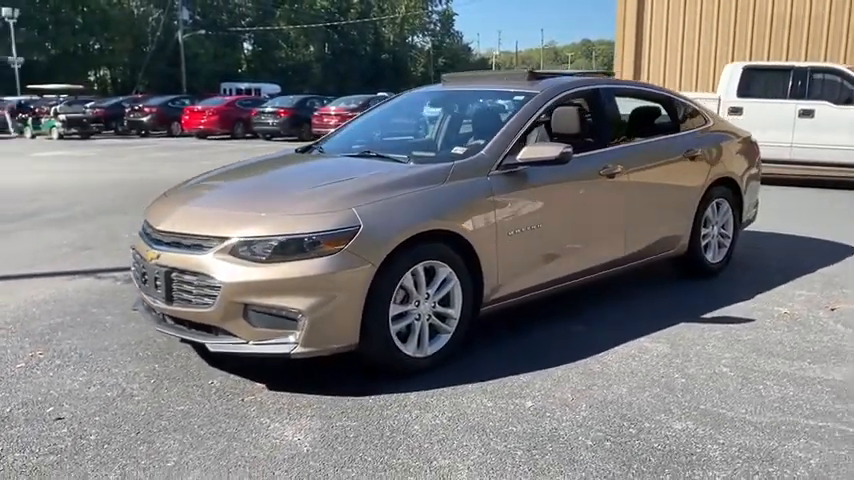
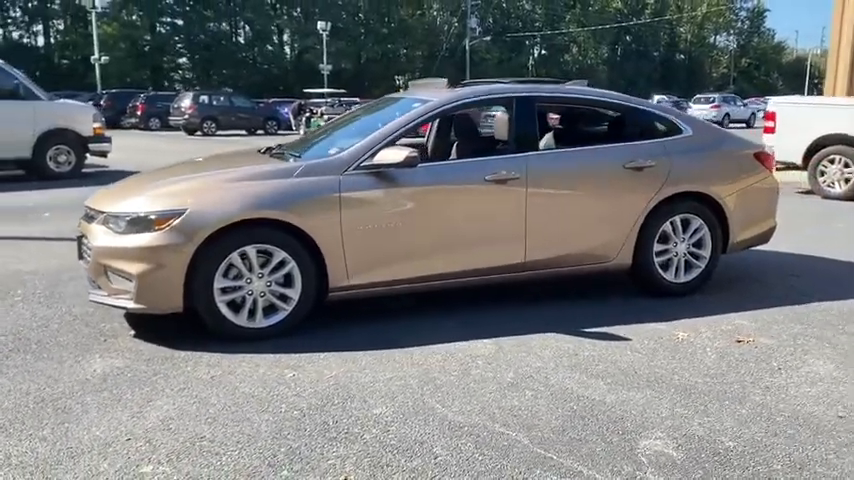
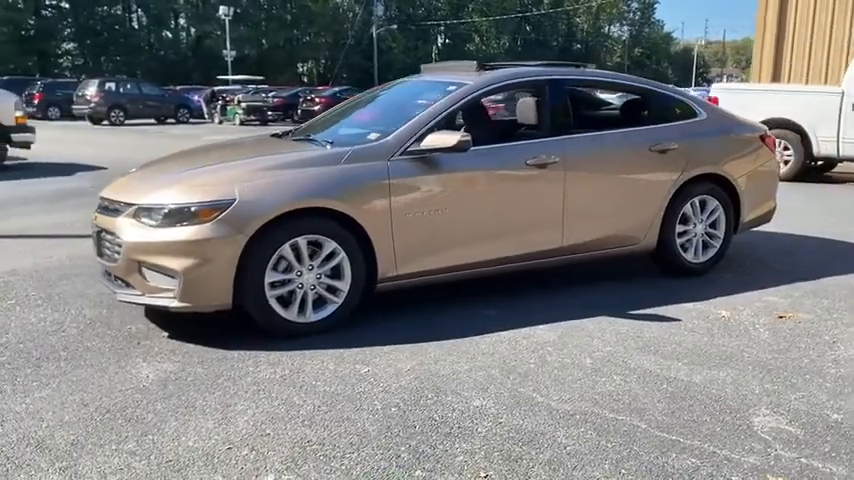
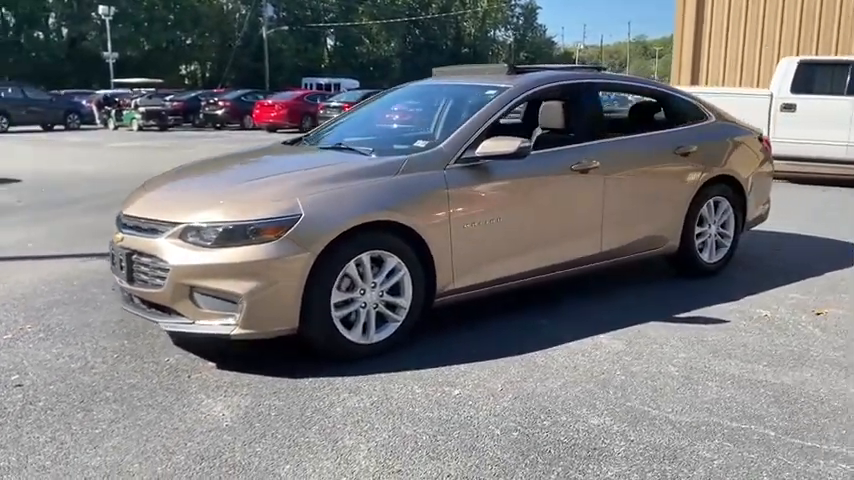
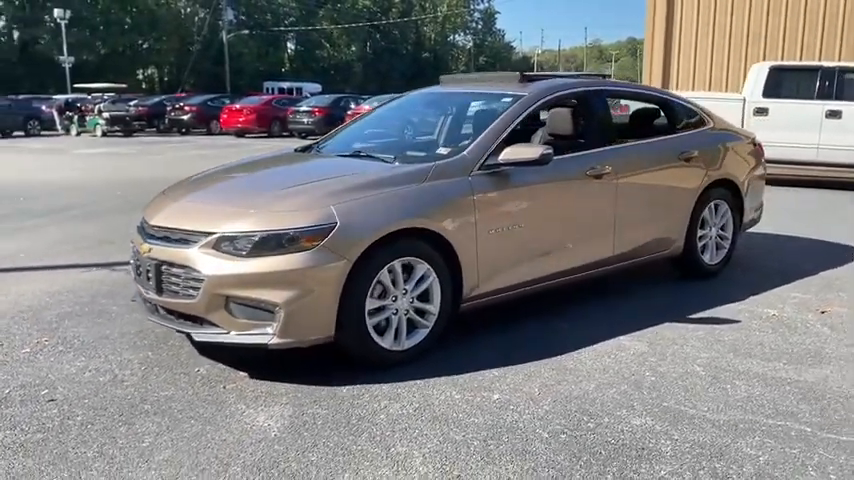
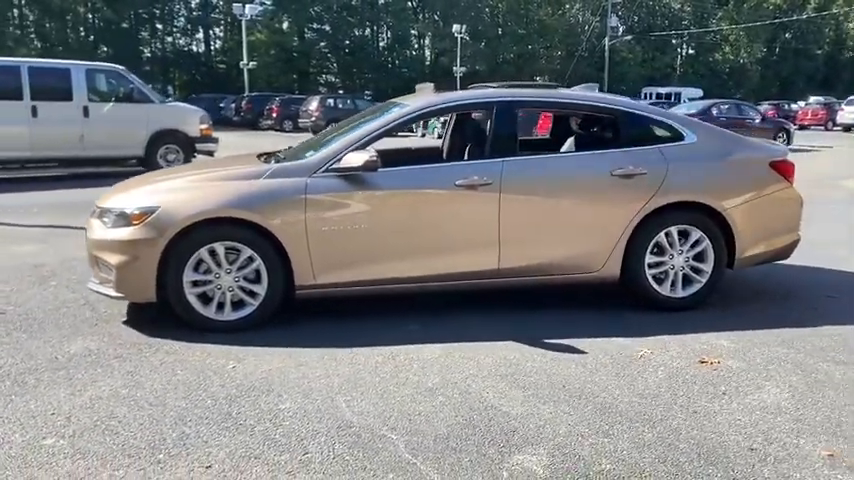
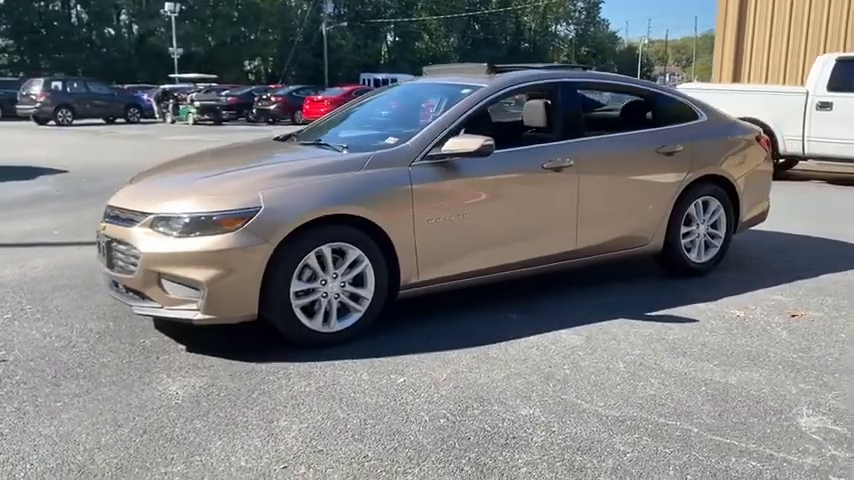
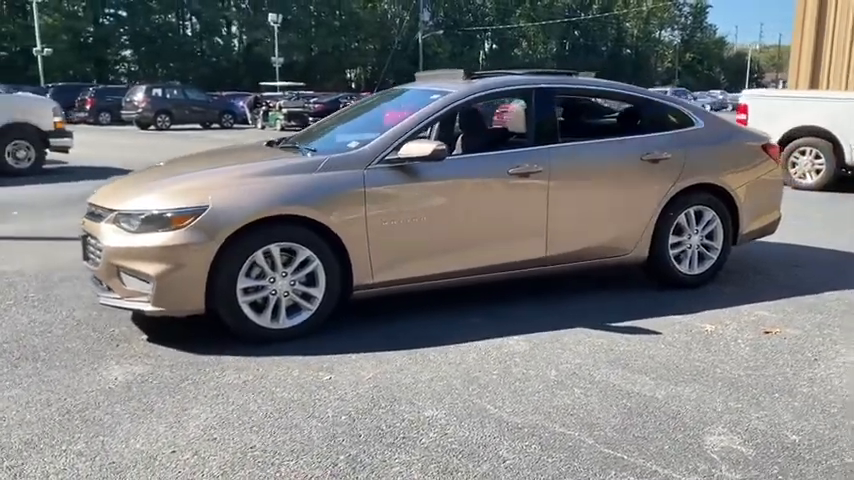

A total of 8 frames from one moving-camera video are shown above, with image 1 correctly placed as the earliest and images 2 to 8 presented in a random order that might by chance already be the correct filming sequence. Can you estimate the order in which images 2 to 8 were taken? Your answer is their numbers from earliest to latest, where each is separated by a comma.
5, 4, 7, 3, 8, 2, 6
